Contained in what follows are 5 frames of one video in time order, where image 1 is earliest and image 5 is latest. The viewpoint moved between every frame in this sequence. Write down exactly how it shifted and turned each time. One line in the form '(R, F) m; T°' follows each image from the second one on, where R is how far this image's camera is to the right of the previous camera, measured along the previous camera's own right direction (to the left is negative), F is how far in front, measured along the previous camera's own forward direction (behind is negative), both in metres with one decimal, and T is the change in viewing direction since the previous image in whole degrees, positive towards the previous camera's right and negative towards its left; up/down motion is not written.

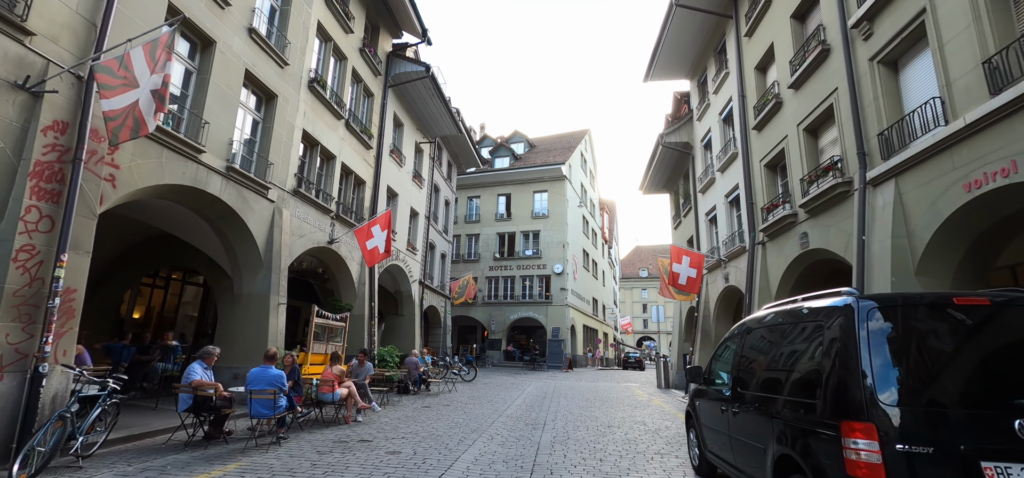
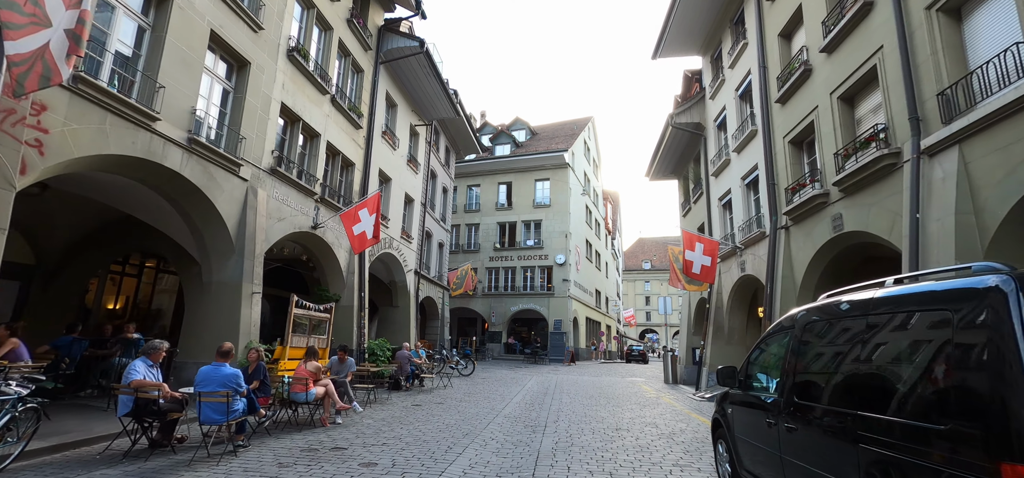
(+0.1, +1.1) m; 0°
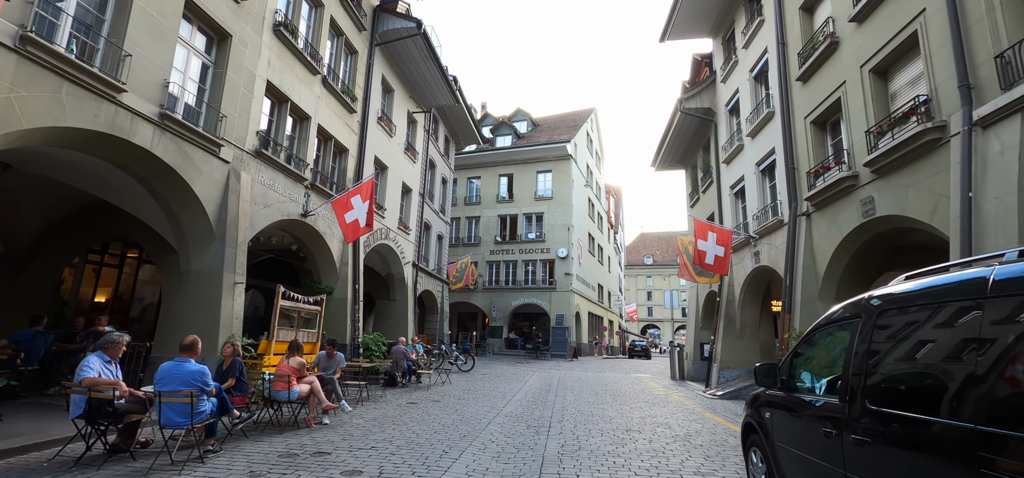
(0.0, +0.7) m; 0°
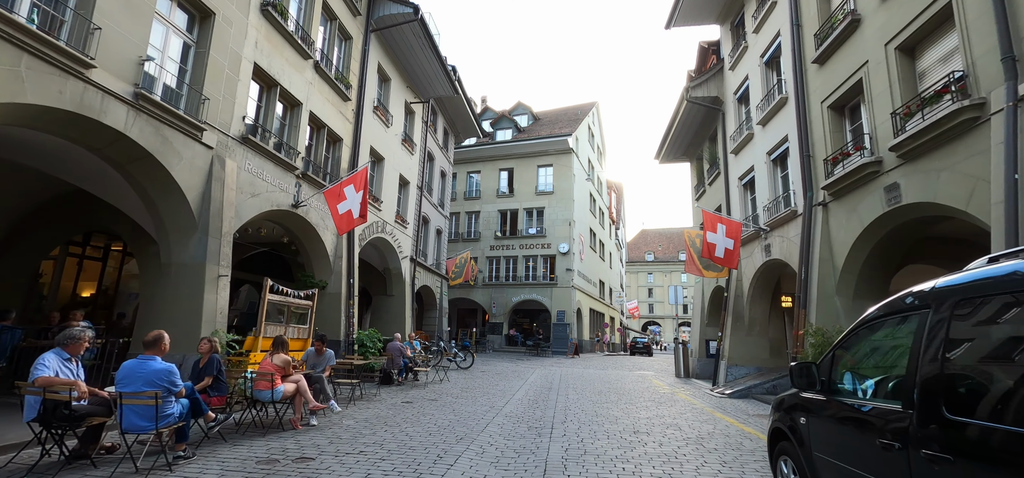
(0.0, +0.5) m; 0°
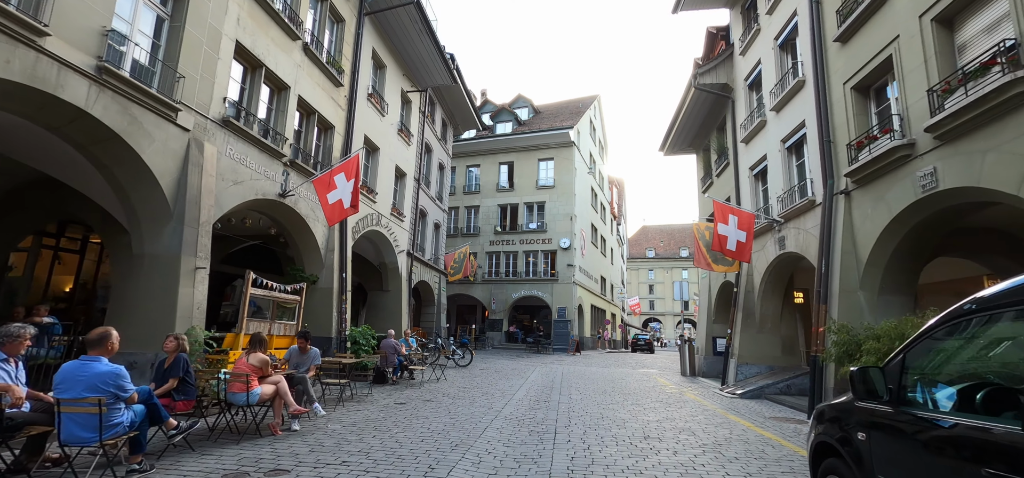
(0.0, +0.7) m; 0°
